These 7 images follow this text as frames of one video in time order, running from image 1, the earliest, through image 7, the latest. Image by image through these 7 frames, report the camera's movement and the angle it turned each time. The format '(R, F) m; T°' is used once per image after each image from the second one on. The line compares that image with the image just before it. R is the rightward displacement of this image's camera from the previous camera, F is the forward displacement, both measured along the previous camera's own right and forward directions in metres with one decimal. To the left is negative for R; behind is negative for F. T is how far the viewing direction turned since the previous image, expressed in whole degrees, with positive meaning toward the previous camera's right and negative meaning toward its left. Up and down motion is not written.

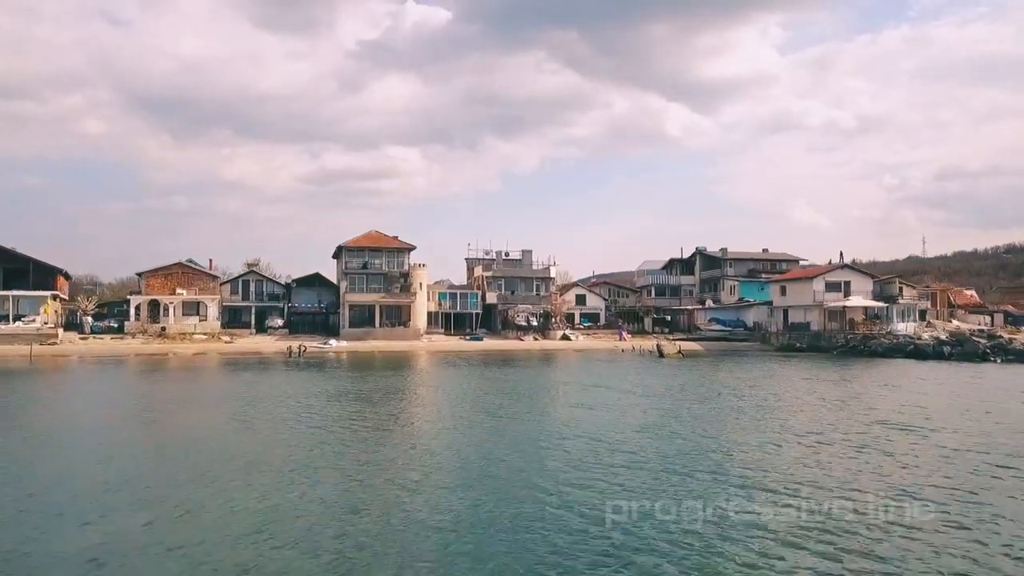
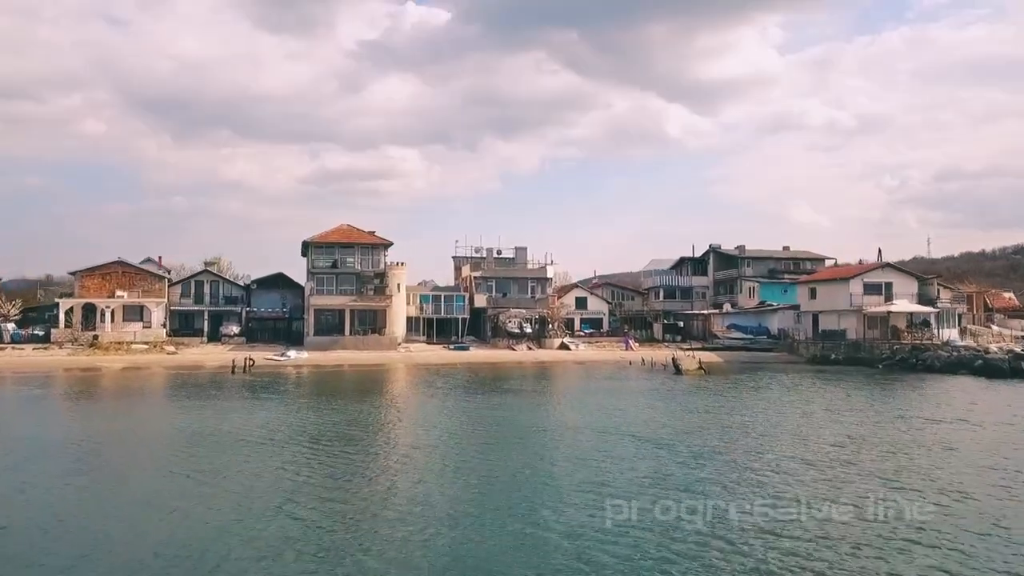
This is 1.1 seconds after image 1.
(+0.5, +6.8) m; 0°
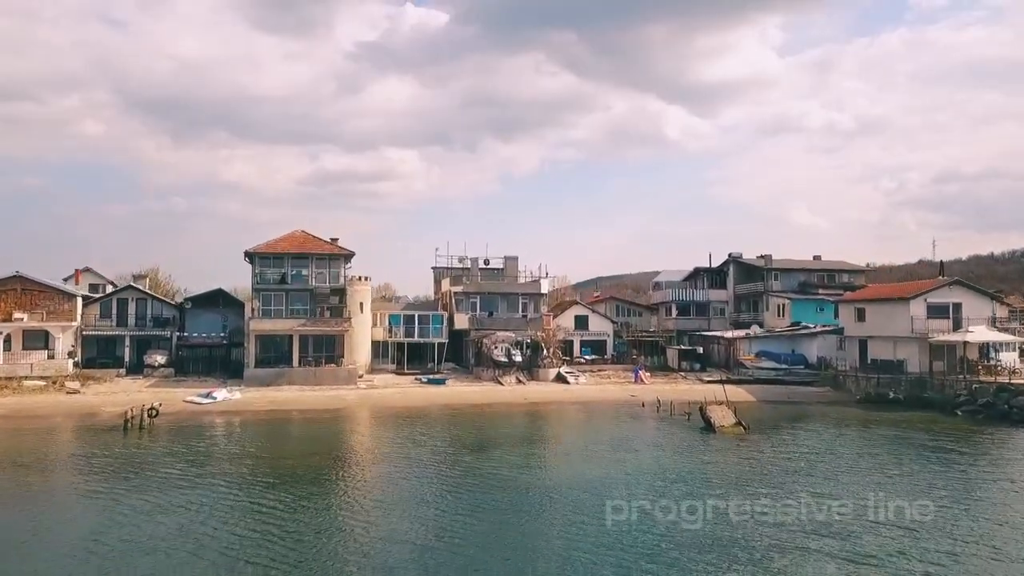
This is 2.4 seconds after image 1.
(+0.7, +8.1) m; 0°
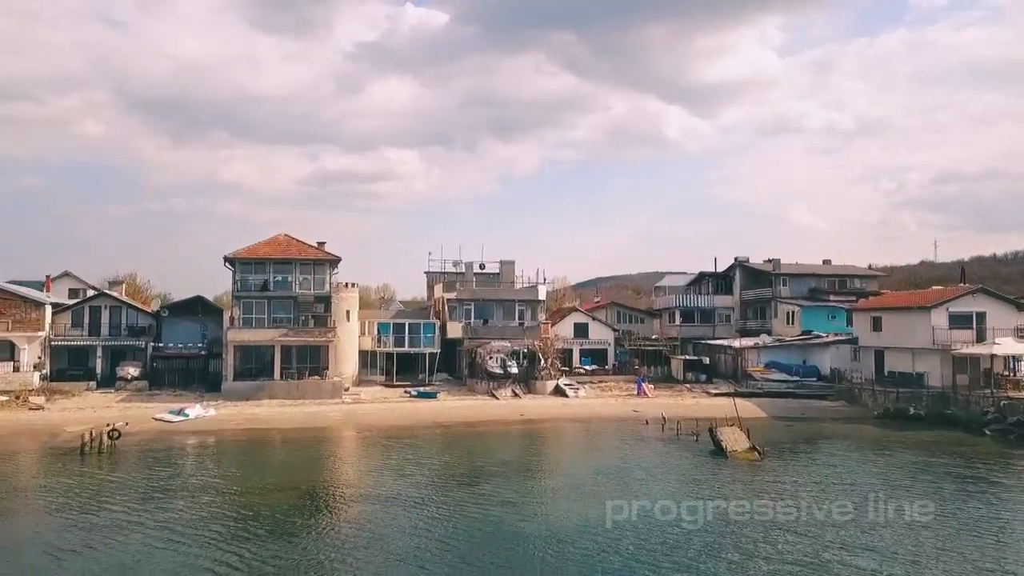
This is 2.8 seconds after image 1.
(+0.2, +2.2) m; 0°
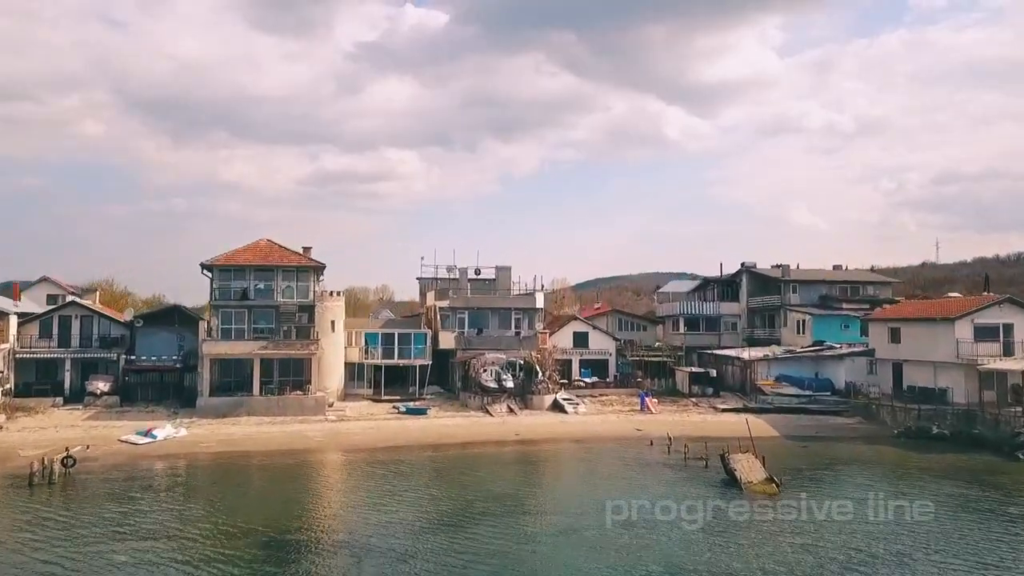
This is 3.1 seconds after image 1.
(+0.2, +2.2) m; 0°
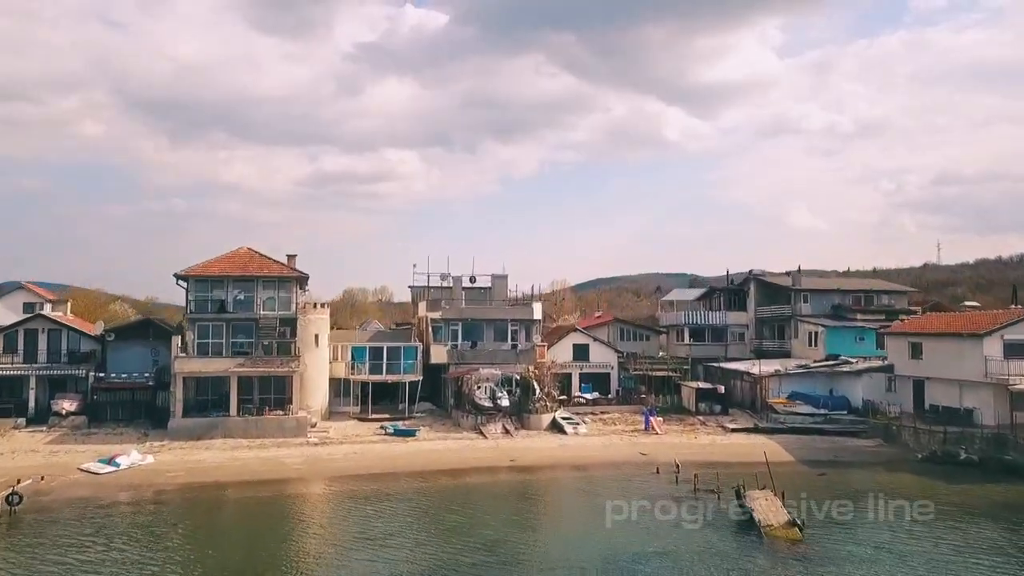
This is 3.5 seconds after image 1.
(+0.2, +2.2) m; 0°
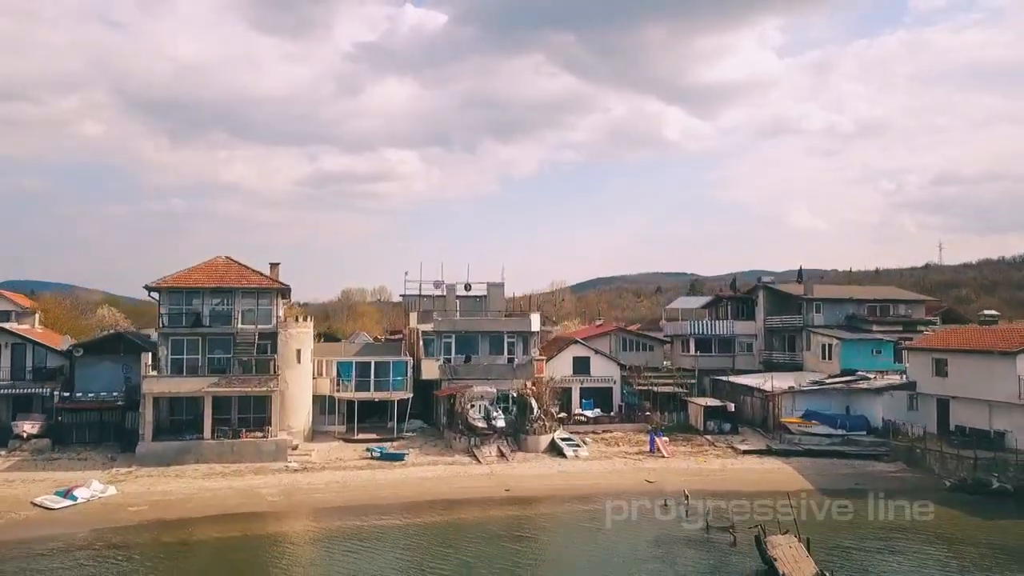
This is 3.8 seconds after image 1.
(+0.2, +2.2) m; 0°
